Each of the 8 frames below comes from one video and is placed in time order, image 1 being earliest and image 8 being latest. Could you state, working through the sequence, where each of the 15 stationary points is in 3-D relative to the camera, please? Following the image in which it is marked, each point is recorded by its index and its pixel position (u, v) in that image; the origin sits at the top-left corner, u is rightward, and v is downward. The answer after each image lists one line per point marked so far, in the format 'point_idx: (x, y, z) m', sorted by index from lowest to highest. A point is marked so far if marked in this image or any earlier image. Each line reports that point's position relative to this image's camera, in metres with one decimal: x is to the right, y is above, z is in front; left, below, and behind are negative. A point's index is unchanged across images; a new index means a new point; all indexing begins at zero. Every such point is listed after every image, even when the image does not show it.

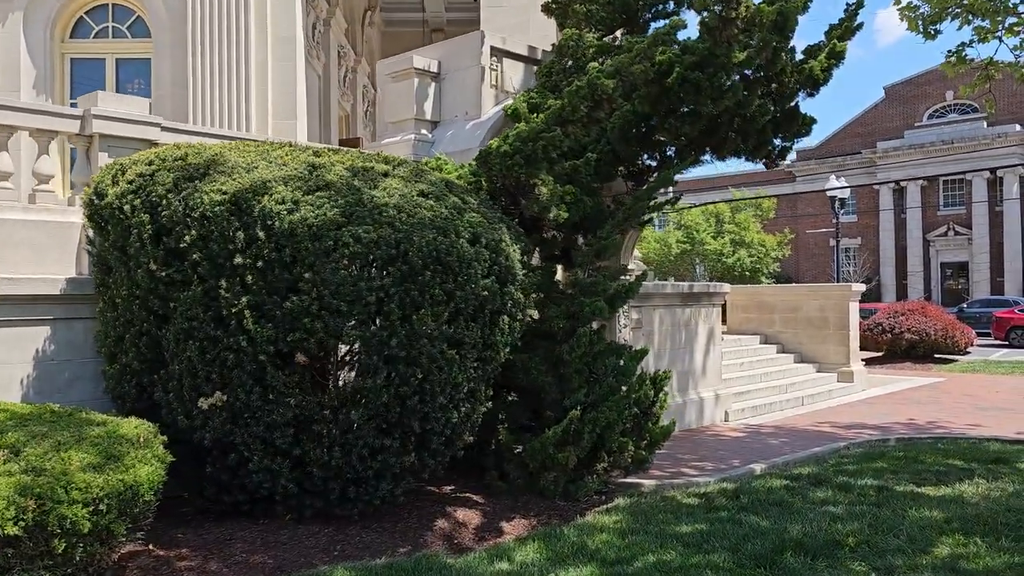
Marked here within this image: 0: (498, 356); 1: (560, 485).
0: (-0.1, -0.4, +5.2) m
1: (+0.4, -1.4, +6.3) m
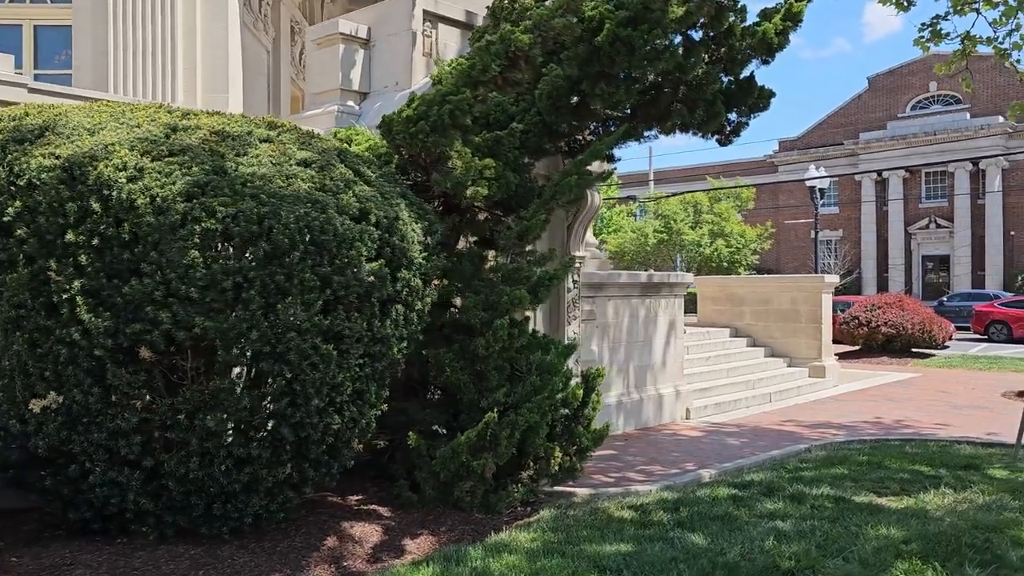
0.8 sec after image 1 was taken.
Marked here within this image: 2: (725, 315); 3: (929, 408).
0: (-0.6, -0.3, +4.5) m
1: (-0.2, -1.4, +5.6) m
2: (+4.0, -0.5, +16.3) m
3: (+6.0, -1.7, +12.5) m
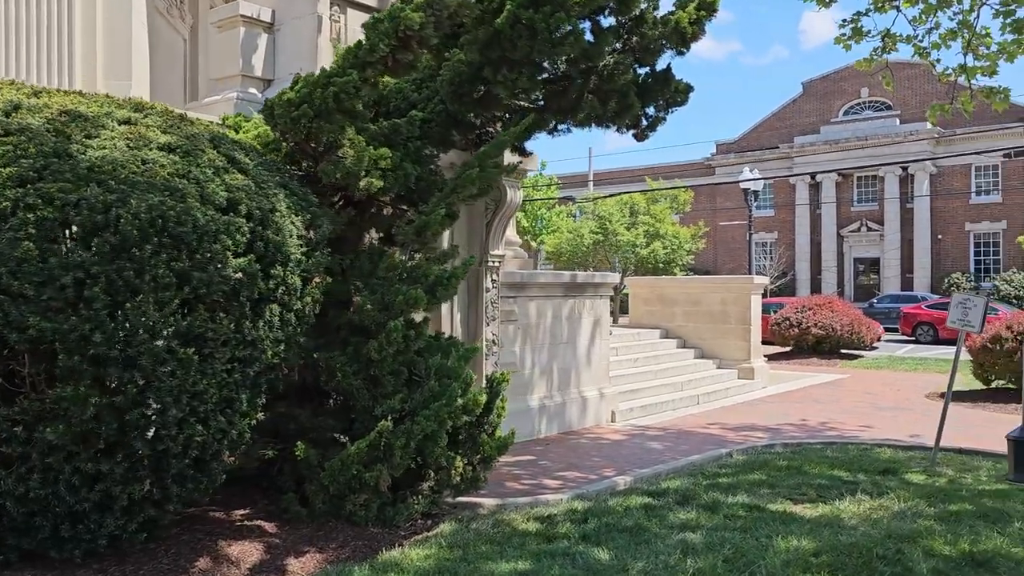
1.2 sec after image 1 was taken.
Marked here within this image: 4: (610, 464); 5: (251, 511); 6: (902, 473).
0: (-1.2, -0.3, +4.1) m
1: (-0.9, -1.3, +5.2) m
2: (+2.7, -0.5, +16.2) m
3: (+4.9, -1.8, +12.5) m
4: (+0.9, -1.7, +8.3) m
5: (-1.6, -1.4, +5.4) m
6: (+3.3, -1.6, +7.2) m
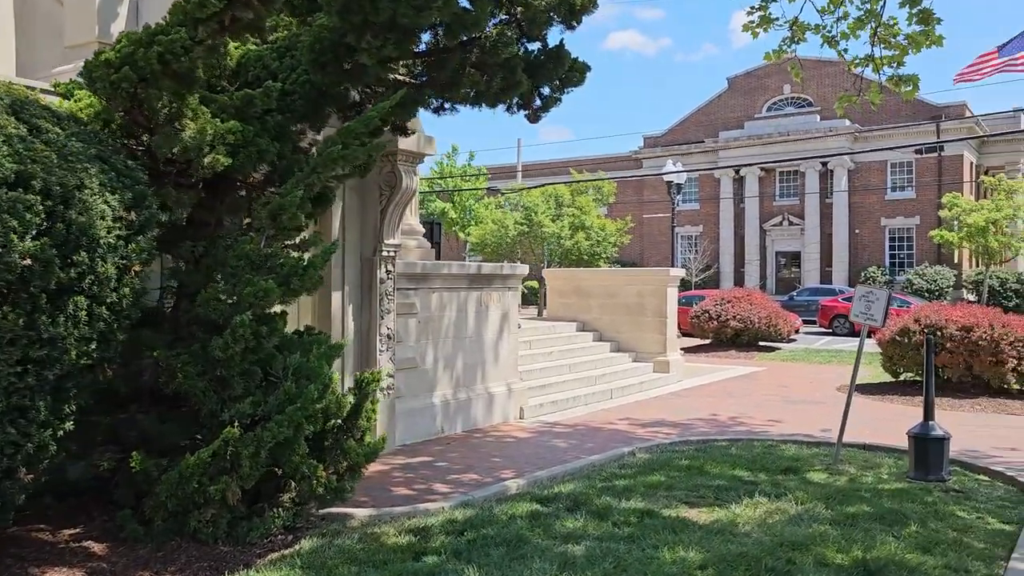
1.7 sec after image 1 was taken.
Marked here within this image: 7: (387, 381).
0: (-1.8, -0.3, +3.6) m
1: (-1.6, -1.3, +4.7) m
2: (+1.1, -0.4, +15.8) m
3: (+3.6, -1.7, +12.4) m
4: (0.0, -1.6, +7.9) m
5: (-2.4, -1.3, +4.8) m
6: (+2.4, -1.5, +7.0) m
7: (-1.2, -0.9, +8.5) m
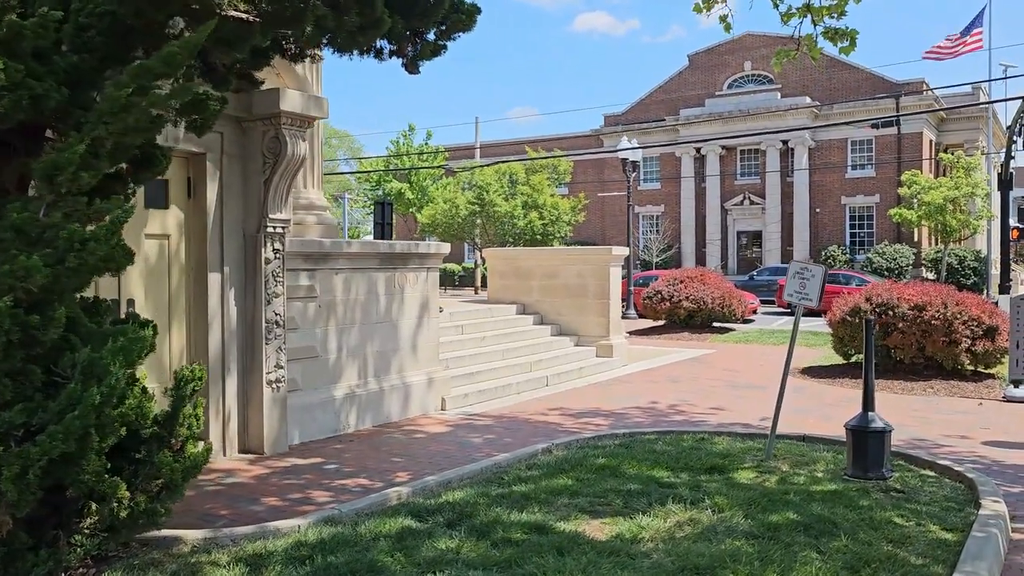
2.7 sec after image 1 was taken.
0: (-2.5, -0.2, +2.6) m
1: (-2.3, -1.2, +3.8) m
2: (0.0, 0.0, +15.0) m
3: (+2.6, -1.4, +11.6) m
4: (-0.9, -1.5, +7.0) m
5: (-3.1, -1.3, +3.9) m
6: (+1.6, -1.3, +6.2) m
7: (-2.1, -0.7, +7.5) m
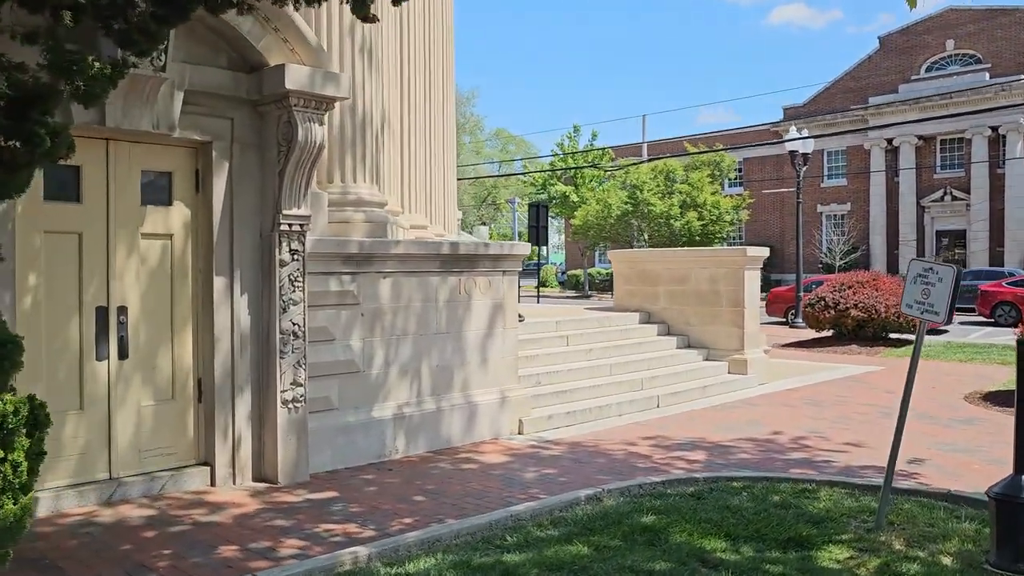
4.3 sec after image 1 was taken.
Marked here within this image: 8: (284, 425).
0: (-3.2, -0.2, +1.9) m
1: (-2.7, -1.2, +3.0) m
2: (+1.9, -0.1, +13.5) m
3: (+3.8, -1.4, +9.6) m
4: (-0.6, -1.5, +5.9) m
5: (-3.5, -1.3, +3.3) m
6: (+1.6, -1.4, +4.6) m
7: (-1.7, -0.8, +6.6) m
8: (-1.7, -1.0, +6.6) m
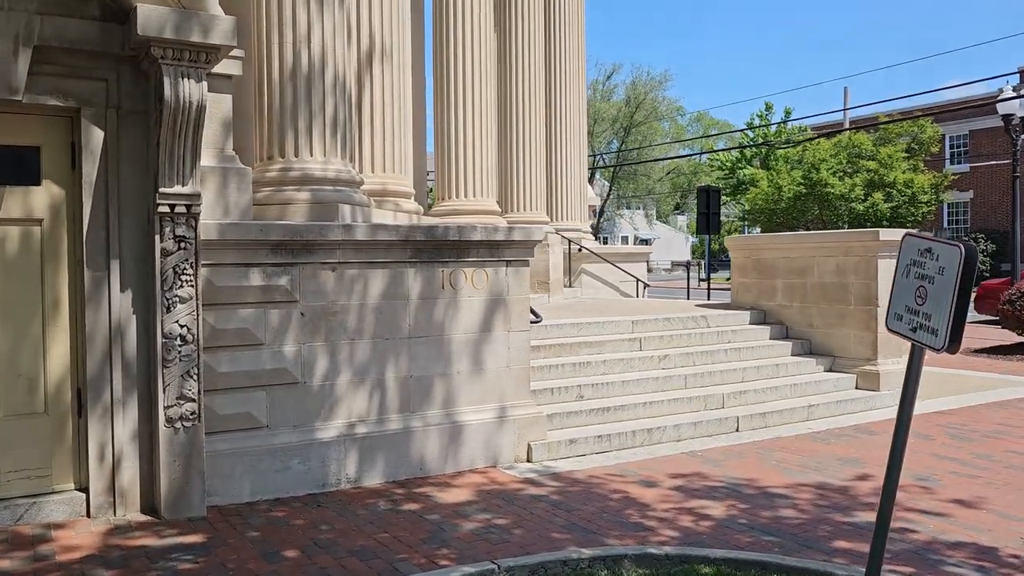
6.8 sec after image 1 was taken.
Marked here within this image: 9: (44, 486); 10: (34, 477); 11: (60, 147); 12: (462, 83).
0: (-4.7, -0.2, +1.3) m
1: (-4.0, -1.2, +2.2) m
2: (+3.1, 0.0, +11.2) m
3: (+3.9, -1.4, +7.0) m
4: (-1.2, -1.5, +4.5) m
5: (-4.7, -1.3, +2.7) m
6: (+0.6, -1.4, +2.7) m
7: (-2.1, -0.8, +5.5) m
8: (-2.2, -1.0, +5.4) m
9: (-2.9, -1.2, +5.4) m
10: (-3.0, -1.2, +5.4) m
11: (-2.9, +0.9, +5.5) m
12: (-0.7, +2.7, +11.3) m
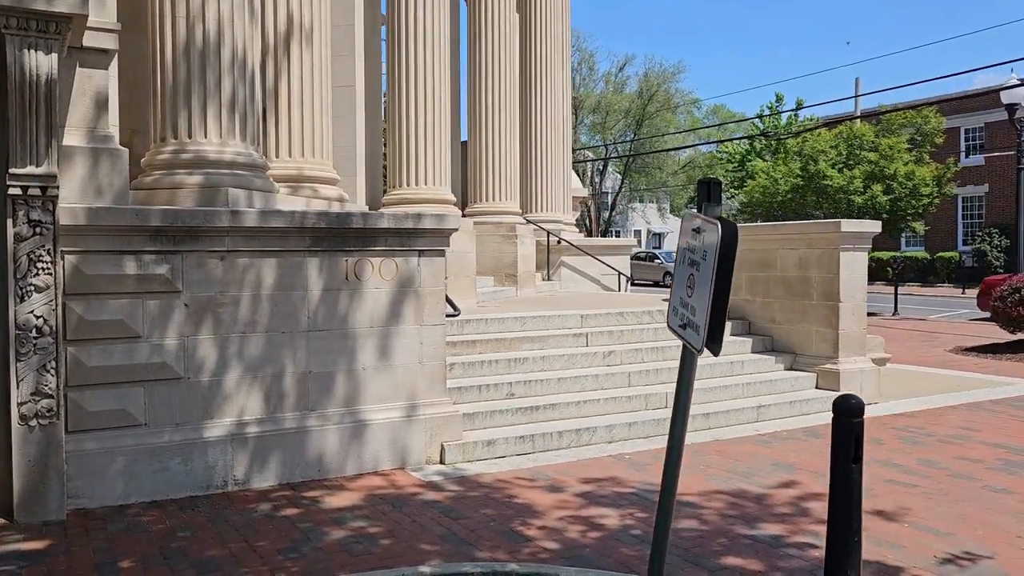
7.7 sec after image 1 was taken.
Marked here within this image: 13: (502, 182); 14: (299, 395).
0: (-5.5, -0.2, +1.0) m
1: (-4.8, -1.2, +1.9) m
2: (+2.5, 0.0, +10.7) m
3: (+3.3, -1.4, +6.5) m
4: (-2.0, -1.4, +4.1) m
5: (-5.5, -1.2, +2.4) m
6: (-0.2, -1.3, +2.3) m
7: (-2.8, -0.7, +5.1) m
8: (-2.9, -0.9, +5.1) m
9: (-3.7, -1.2, +5.1) m
10: (-3.7, -1.1, +5.0) m
11: (-3.6, +1.0, +5.1) m
12: (-1.2, +2.8, +10.9) m
13: (-0.2, +1.7, +13.6) m
14: (-1.5, -0.8, +6.3) m
